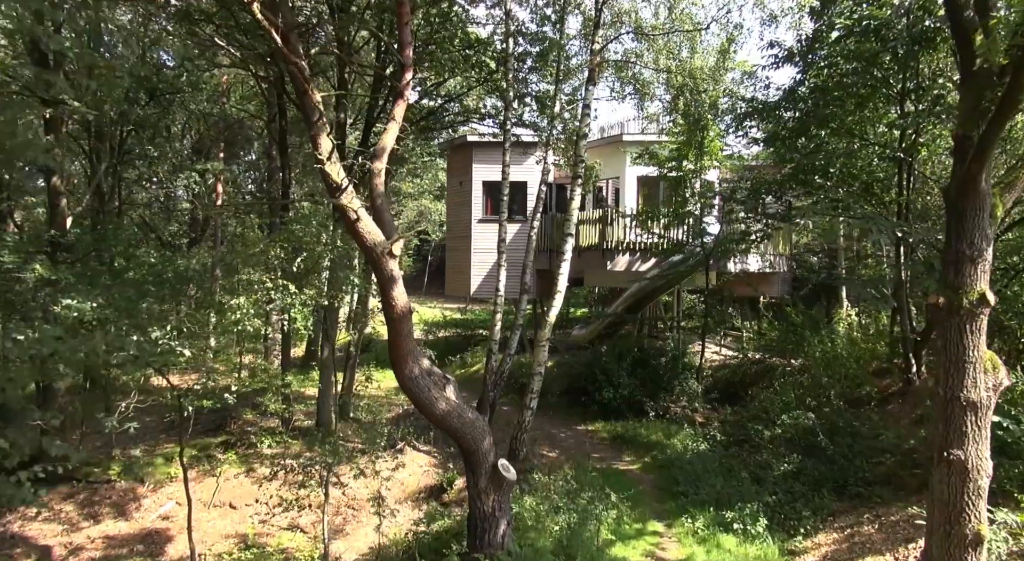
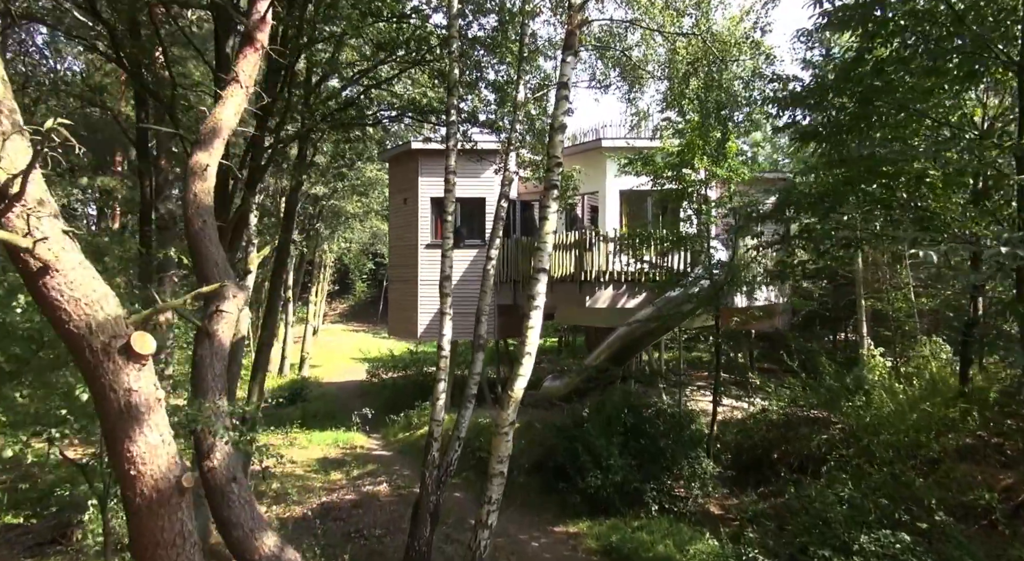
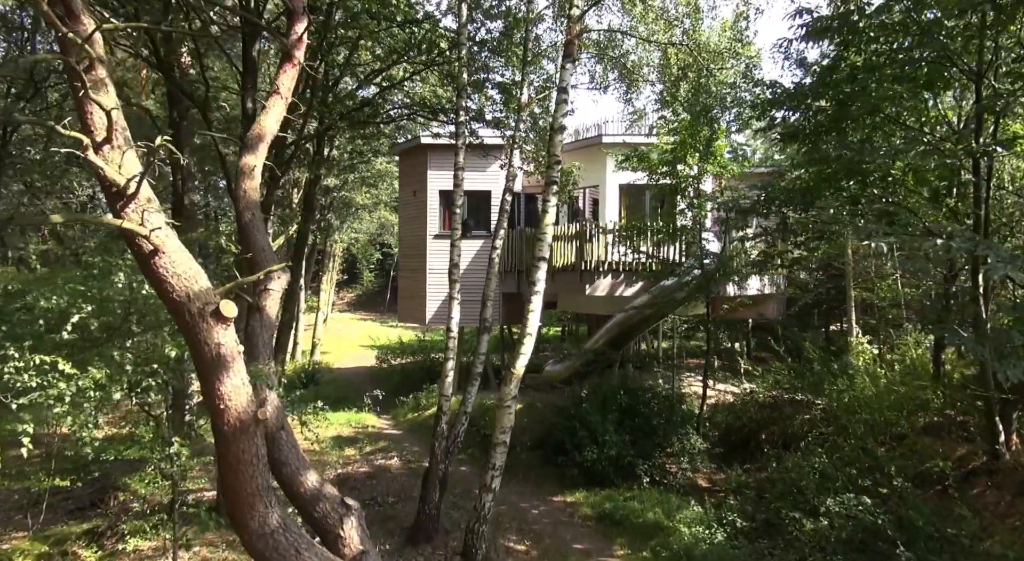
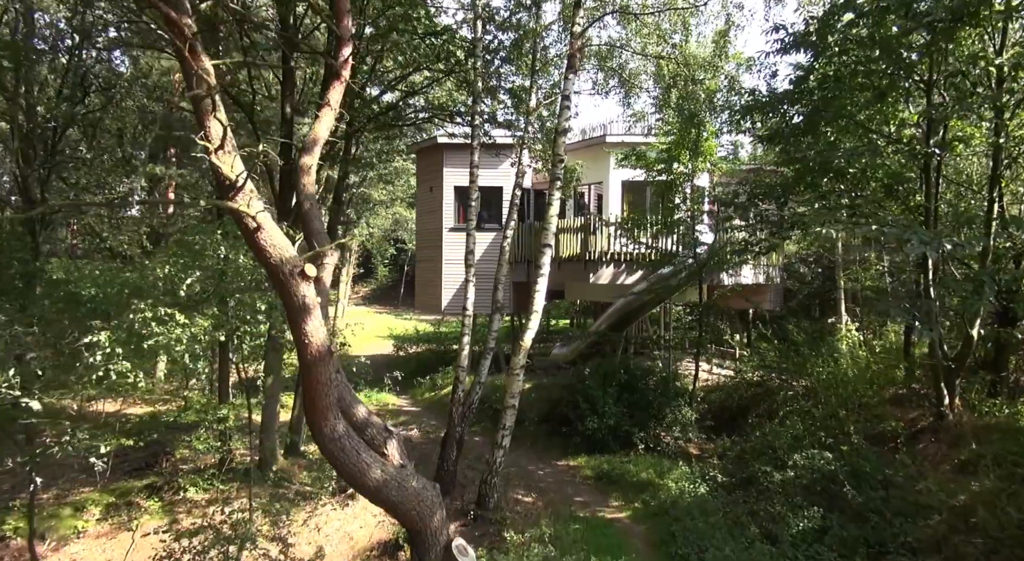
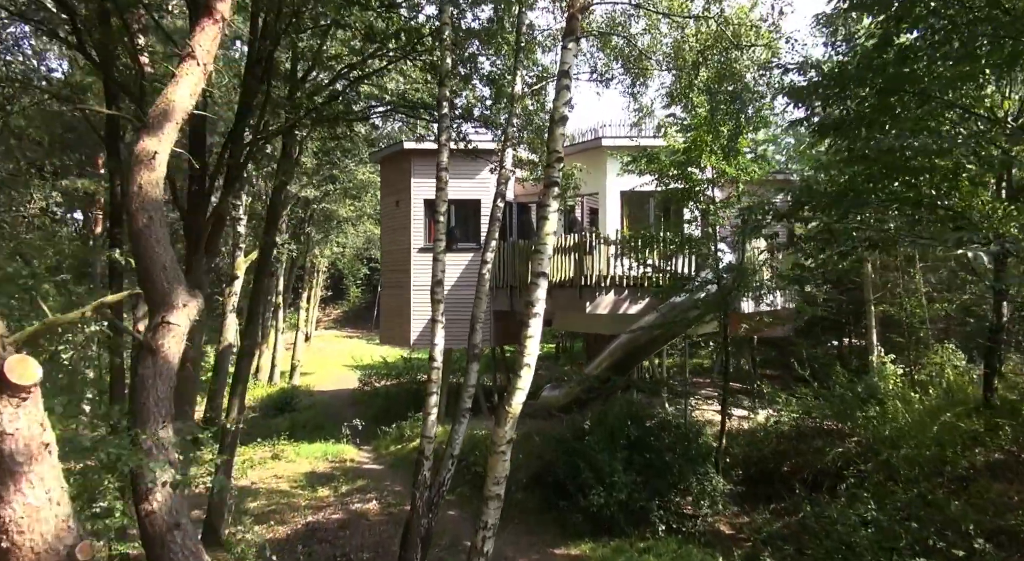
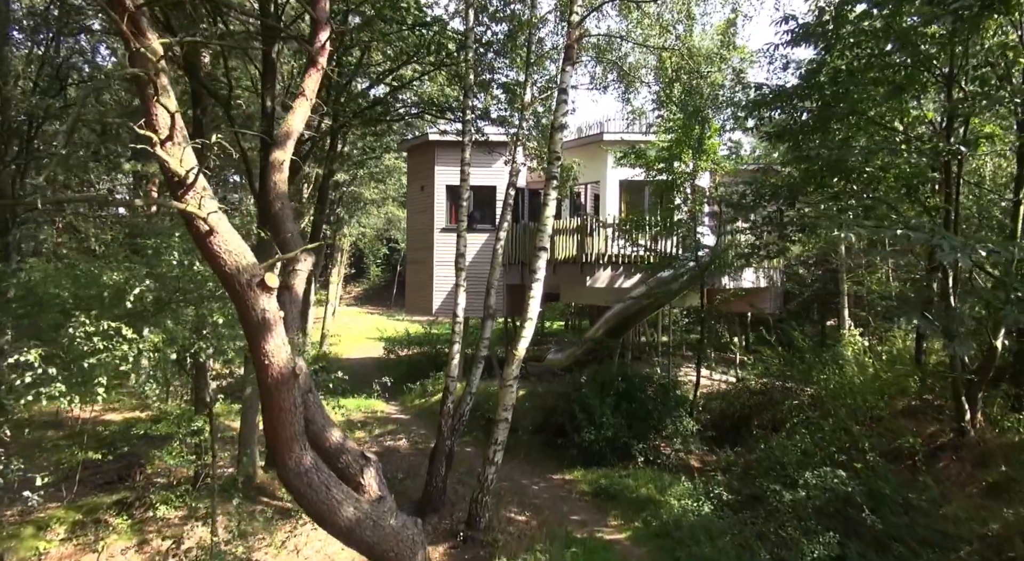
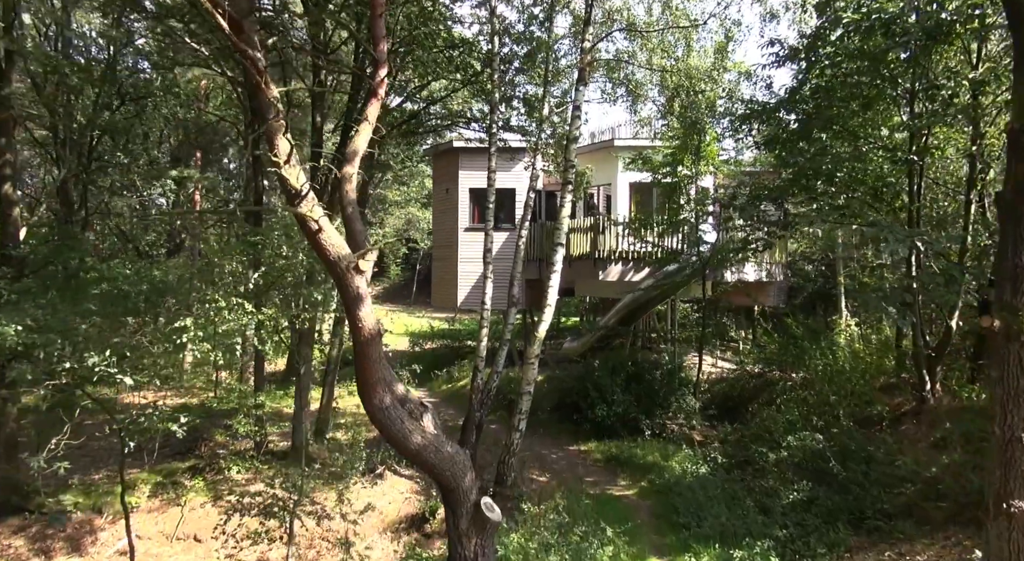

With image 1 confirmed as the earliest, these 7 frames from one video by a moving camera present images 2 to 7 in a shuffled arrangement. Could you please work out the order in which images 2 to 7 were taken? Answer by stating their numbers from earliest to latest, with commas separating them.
7, 4, 6, 3, 2, 5
